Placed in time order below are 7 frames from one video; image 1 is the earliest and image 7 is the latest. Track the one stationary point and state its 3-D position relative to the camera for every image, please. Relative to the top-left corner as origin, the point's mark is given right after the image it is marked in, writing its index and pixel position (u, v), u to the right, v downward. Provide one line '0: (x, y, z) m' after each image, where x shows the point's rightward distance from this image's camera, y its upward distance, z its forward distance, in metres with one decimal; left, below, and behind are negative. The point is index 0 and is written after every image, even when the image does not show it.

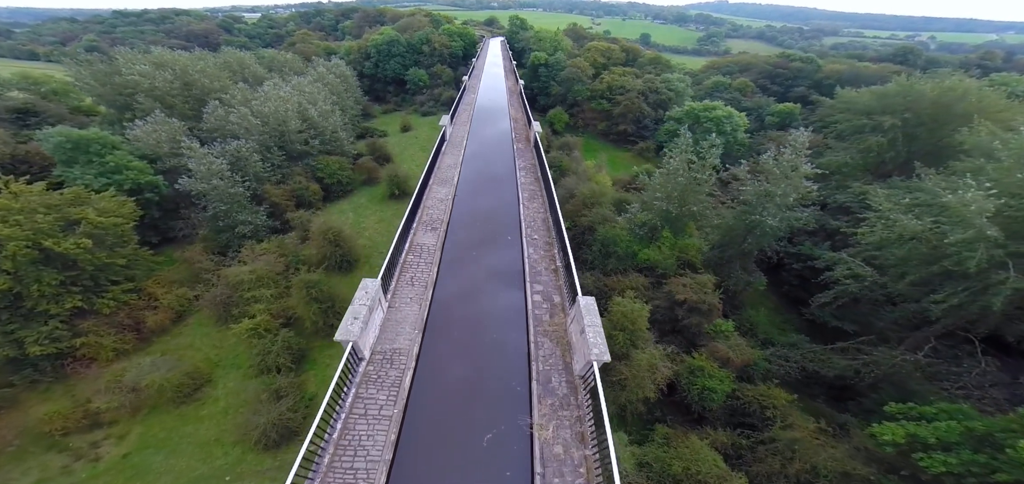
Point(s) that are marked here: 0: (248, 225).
0: (-13.9, +0.7, +19.0) m
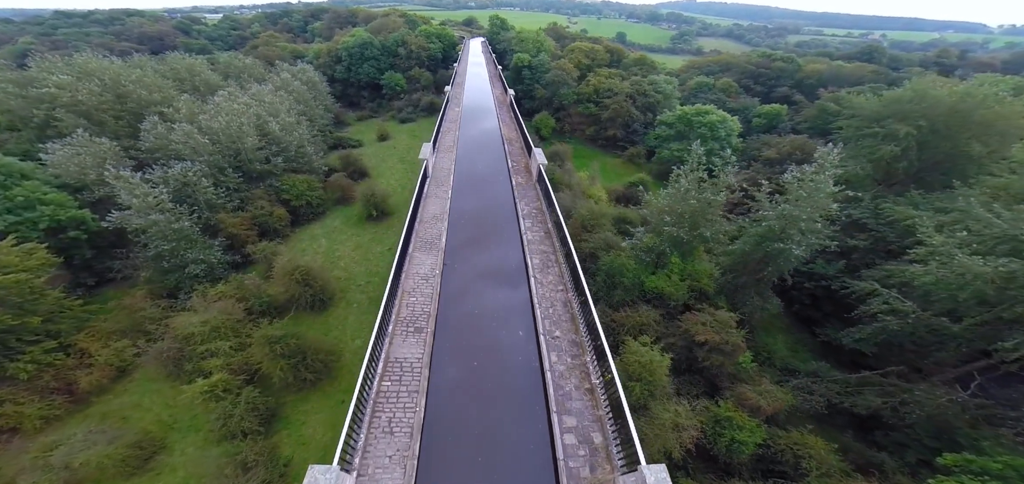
0: (-14.2, -1.1, +16.5) m
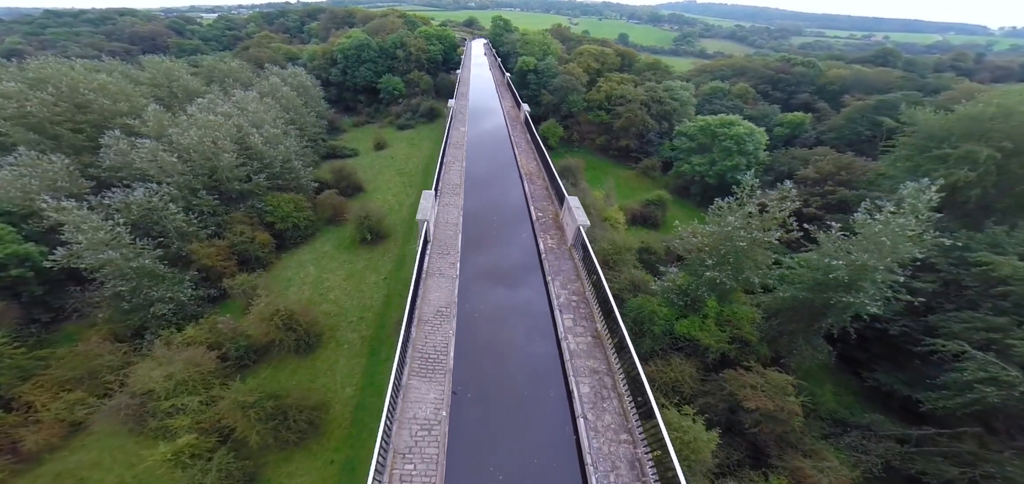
0: (-13.8, -2.4, +14.4) m
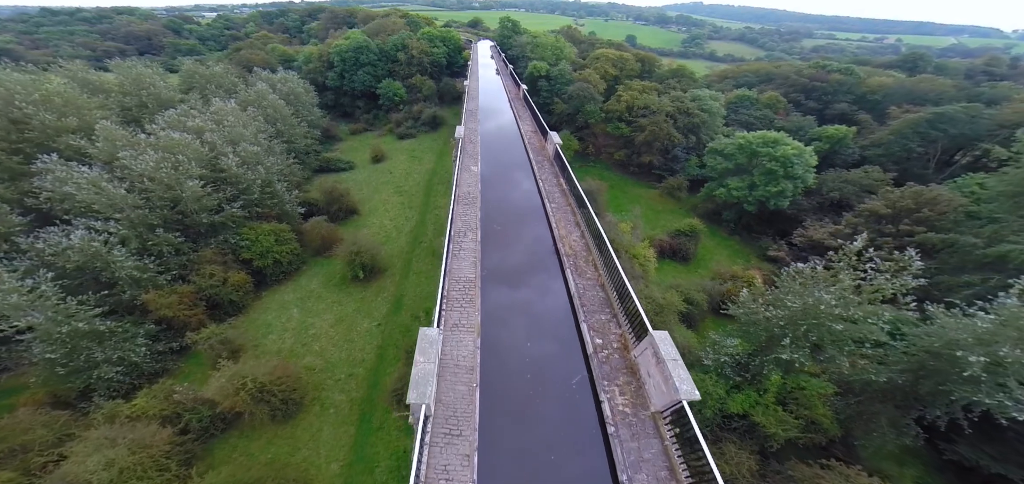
0: (-13.2, -4.1, +11.9) m
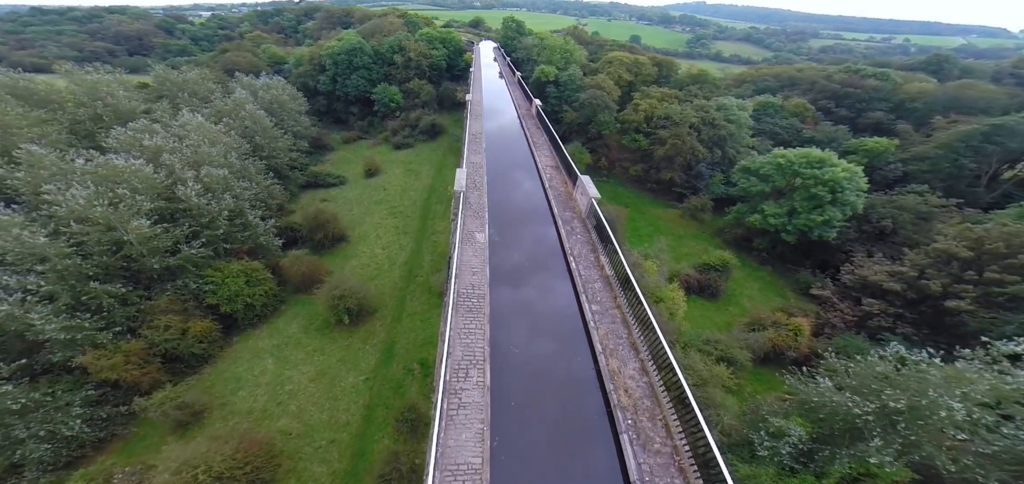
0: (-12.8, -5.6, +9.4) m
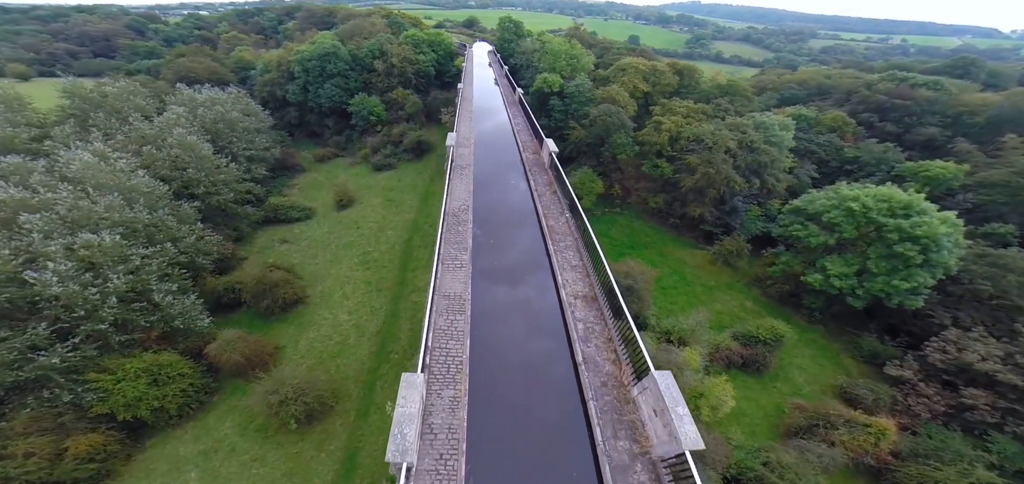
0: (-12.6, -8.3, +5.3) m
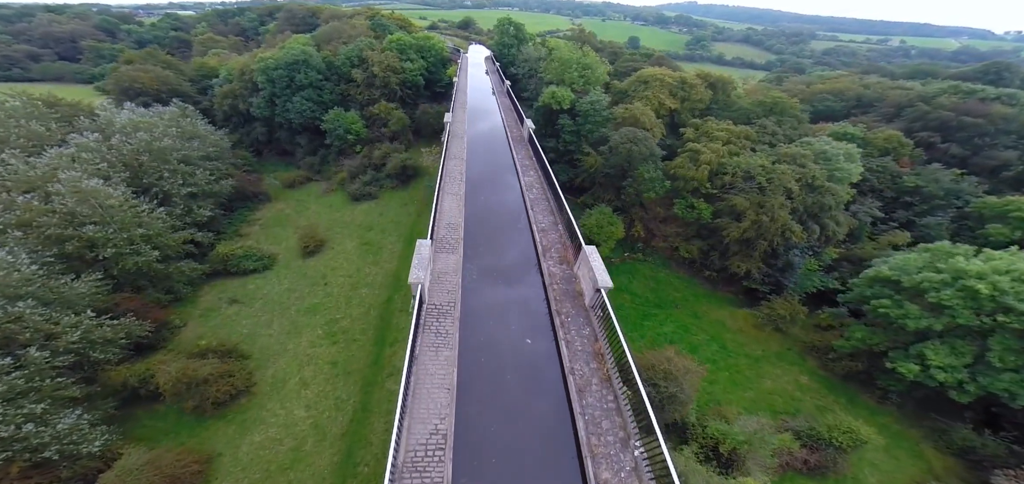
0: (-12.1, -10.9, +1.3) m
